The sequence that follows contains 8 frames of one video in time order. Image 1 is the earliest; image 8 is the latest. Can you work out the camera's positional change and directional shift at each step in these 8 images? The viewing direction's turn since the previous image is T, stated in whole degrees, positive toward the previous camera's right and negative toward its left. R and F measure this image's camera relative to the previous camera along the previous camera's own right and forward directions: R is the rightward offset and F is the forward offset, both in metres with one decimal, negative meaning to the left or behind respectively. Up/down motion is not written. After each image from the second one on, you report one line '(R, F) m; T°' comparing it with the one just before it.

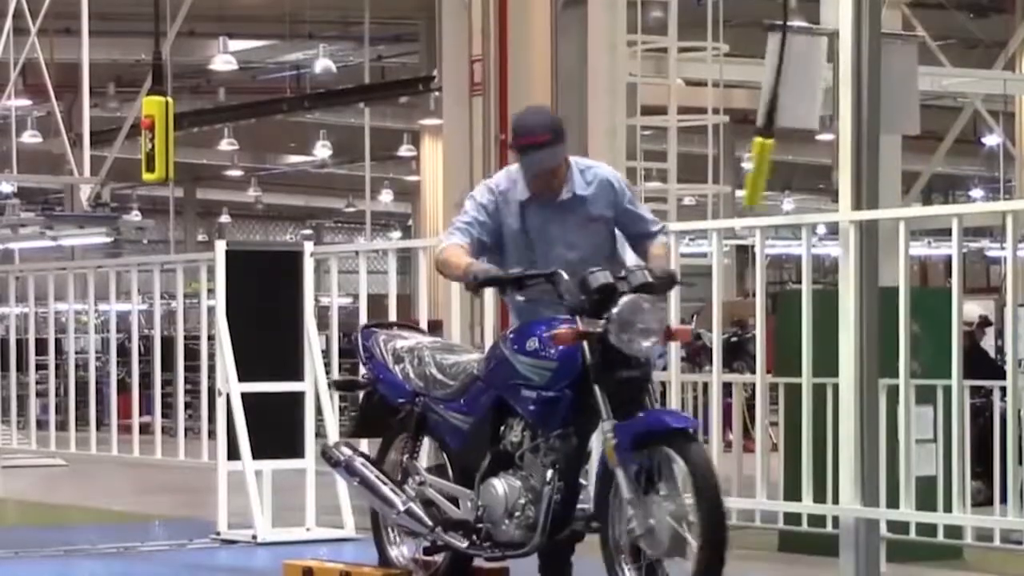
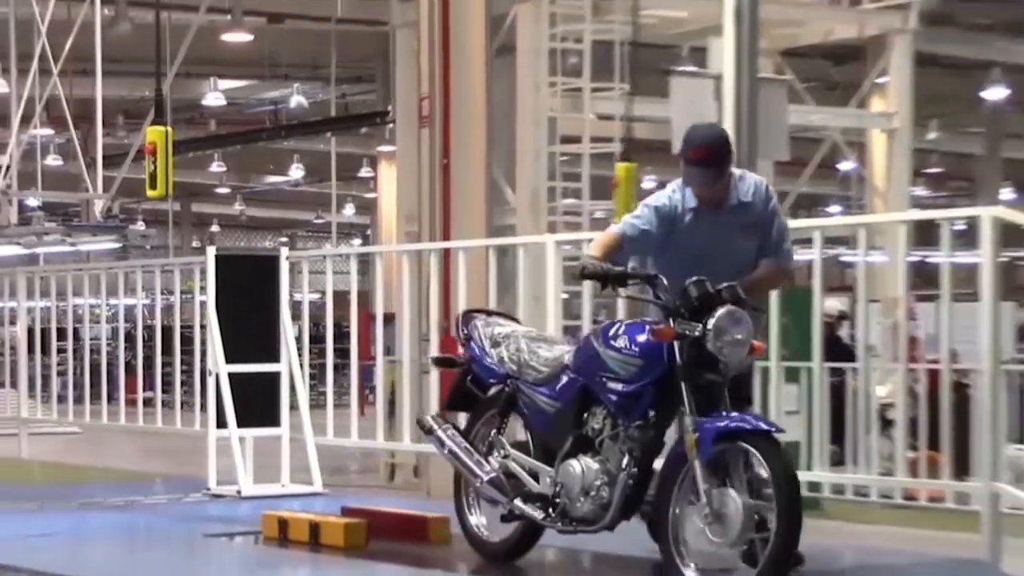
(+0.2, -1.3) m; +1°
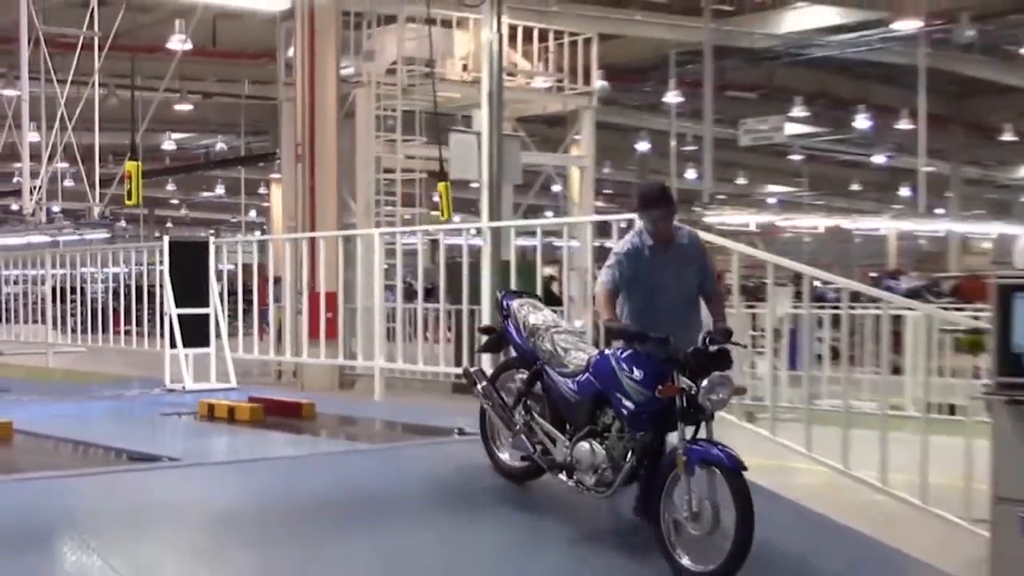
(+0.7, -4.7) m; +4°
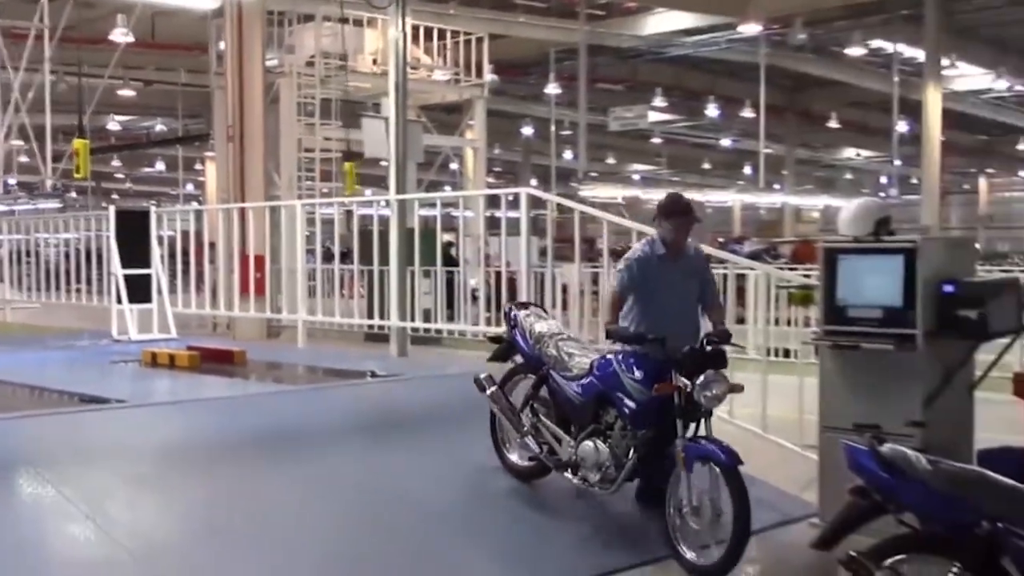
(0.0, -2.0) m; +4°
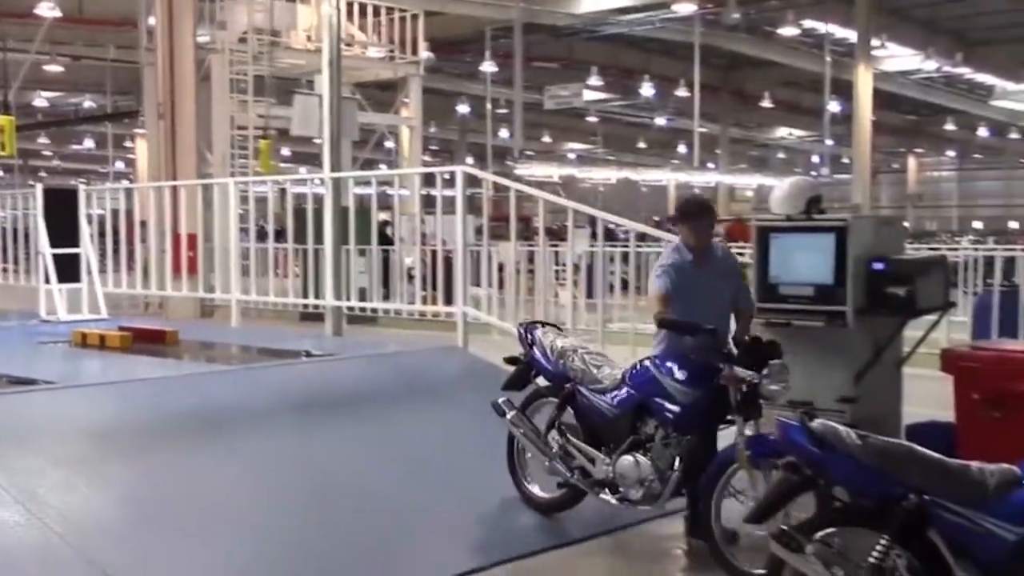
(0.0, 0.0) m; +3°
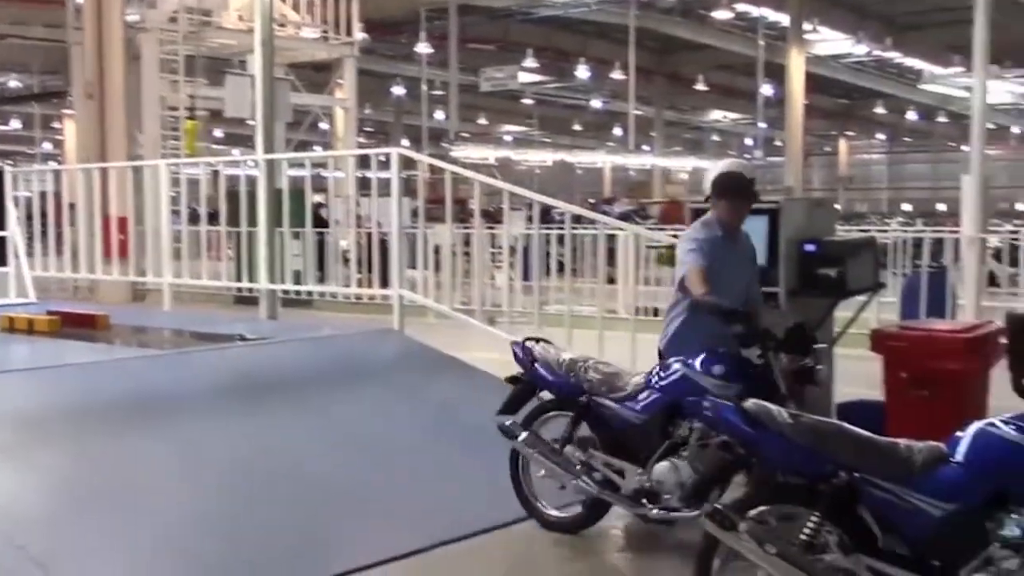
(0.0, 0.0) m; +3°
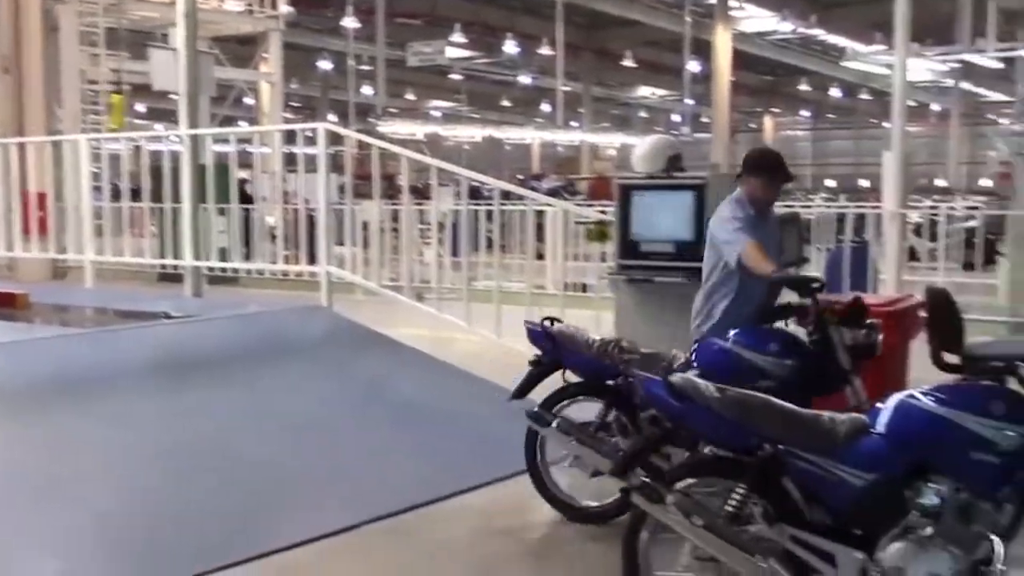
(0.0, 0.0) m; +3°
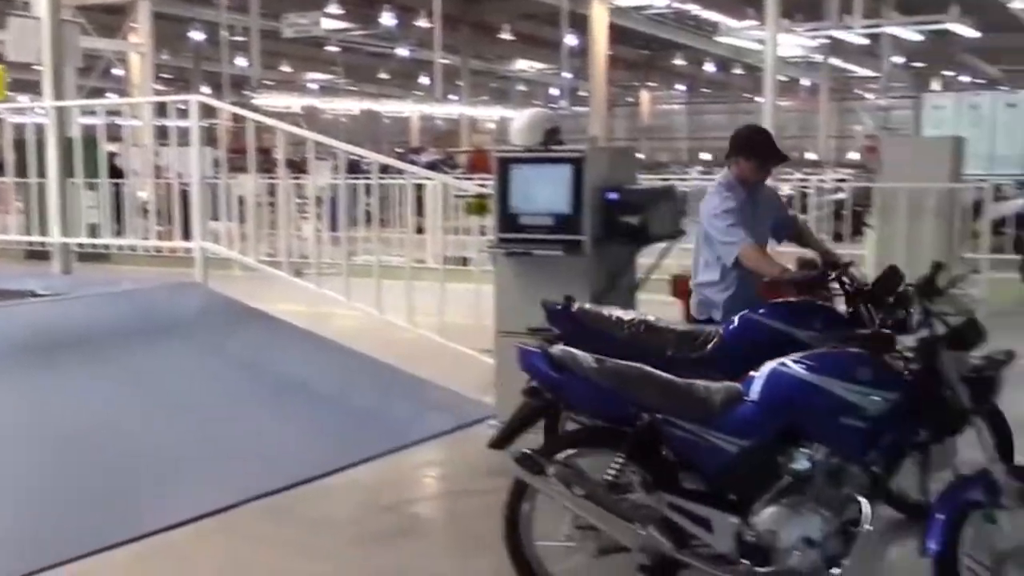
(0.0, 0.0) m; +5°
